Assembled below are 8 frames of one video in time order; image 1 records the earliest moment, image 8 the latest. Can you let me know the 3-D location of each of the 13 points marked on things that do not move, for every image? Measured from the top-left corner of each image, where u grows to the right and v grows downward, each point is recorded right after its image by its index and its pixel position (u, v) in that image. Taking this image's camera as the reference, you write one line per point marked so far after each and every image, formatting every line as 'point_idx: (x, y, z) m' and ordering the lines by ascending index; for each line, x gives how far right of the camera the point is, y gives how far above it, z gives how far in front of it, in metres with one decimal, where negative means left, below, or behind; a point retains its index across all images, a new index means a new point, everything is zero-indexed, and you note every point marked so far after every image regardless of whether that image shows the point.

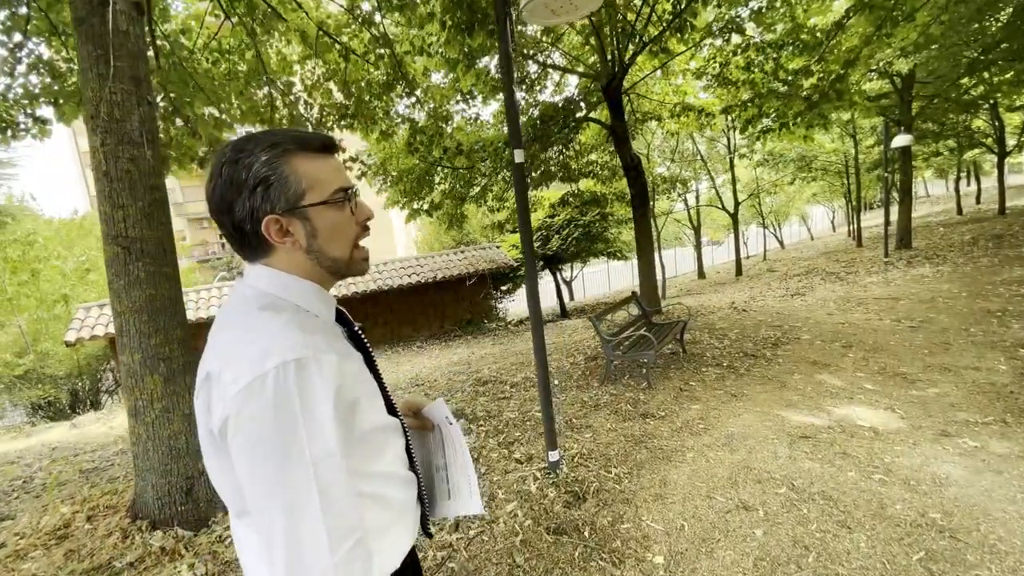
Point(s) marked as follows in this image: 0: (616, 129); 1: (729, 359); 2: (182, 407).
0: (+1.7, +2.6, +8.5) m
1: (+2.4, -0.8, +5.8) m
2: (-1.7, -0.6, +2.7) m
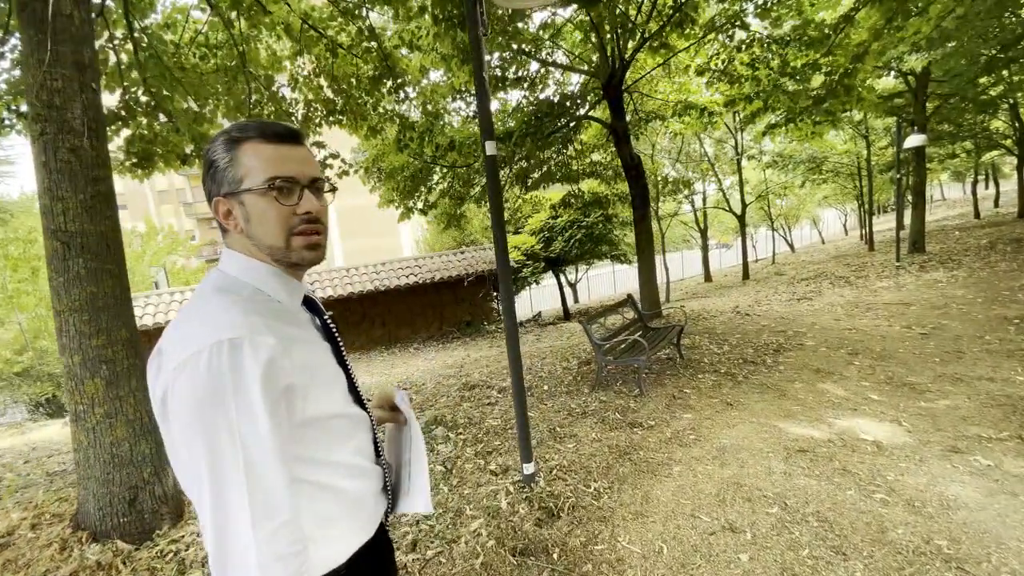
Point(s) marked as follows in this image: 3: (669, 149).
0: (+1.7, +2.6, +8.3) m
1: (+2.3, -0.8, +5.5) m
2: (-1.9, -0.6, +2.5) m
3: (+4.4, +3.8, +14.0) m
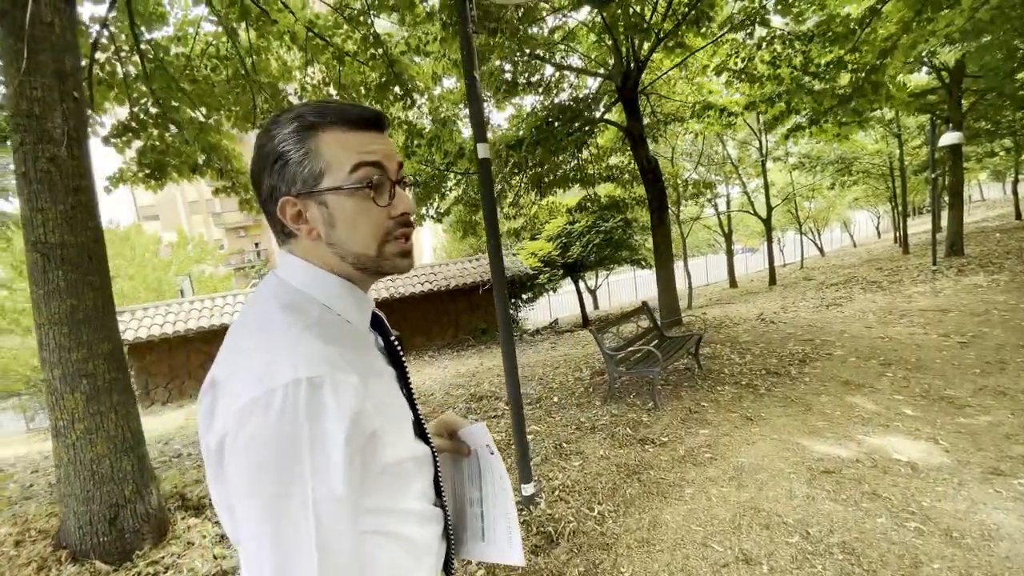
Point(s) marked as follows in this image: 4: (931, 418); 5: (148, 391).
0: (+1.9, +2.5, +8.1) m
1: (+2.4, -0.9, +5.2) m
2: (-1.9, -0.7, +2.4) m
3: (+4.9, +3.6, +13.7) m
4: (+3.3, -1.0, +4.0) m
5: (-6.8, -1.9, +9.6) m
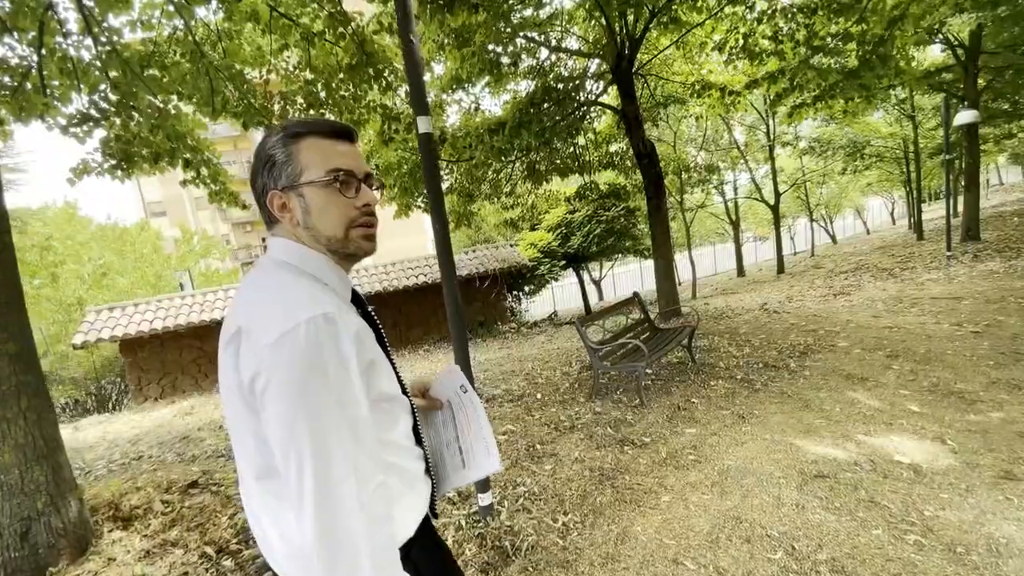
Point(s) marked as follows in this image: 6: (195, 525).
0: (+1.7, +2.6, +7.7) m
1: (+2.2, -0.8, +4.9) m
2: (-2.2, -0.6, +2.2) m
3: (+4.8, +3.9, +13.3) m
4: (+3.1, -0.9, +3.7) m
5: (-6.9, -1.8, +9.5) m
6: (-1.6, -1.2, +2.6) m
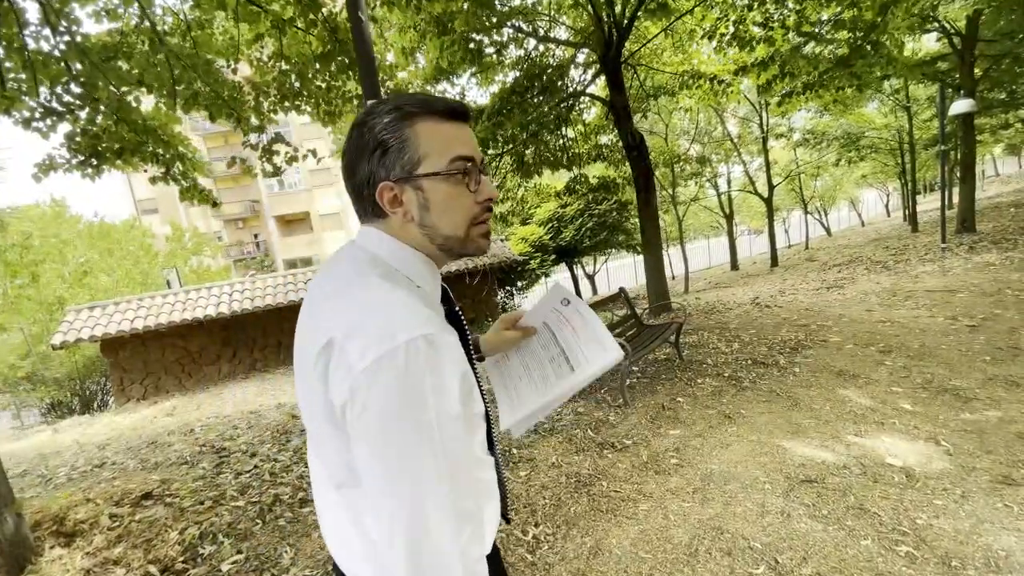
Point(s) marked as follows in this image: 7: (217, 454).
0: (+1.5, +2.7, +7.6) m
1: (+2.1, -0.8, +4.8) m
2: (-2.3, -0.7, +2.1) m
3: (+4.6, +4.0, +13.1) m
4: (+2.9, -0.9, +3.6) m
5: (-7.1, -1.8, +9.3) m
6: (-1.8, -1.2, +2.5) m
7: (-2.2, -1.2, +3.7) m
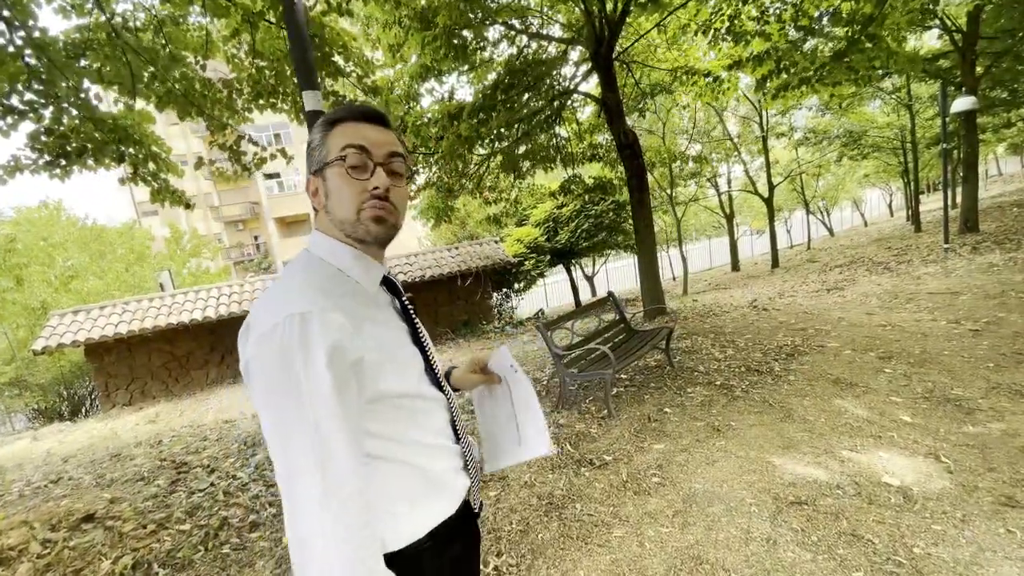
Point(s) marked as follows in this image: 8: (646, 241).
0: (+1.4, +2.7, +7.4) m
1: (+1.9, -0.8, +4.6) m
2: (-2.5, -0.7, +1.9) m
3: (+4.4, +4.0, +12.9) m
4: (+2.8, -0.9, +3.4) m
5: (-7.2, -1.9, +9.2) m
6: (-2.0, -1.3, +2.3) m
7: (-2.3, -1.3, +3.6) m
8: (+2.0, +0.7, +7.6) m
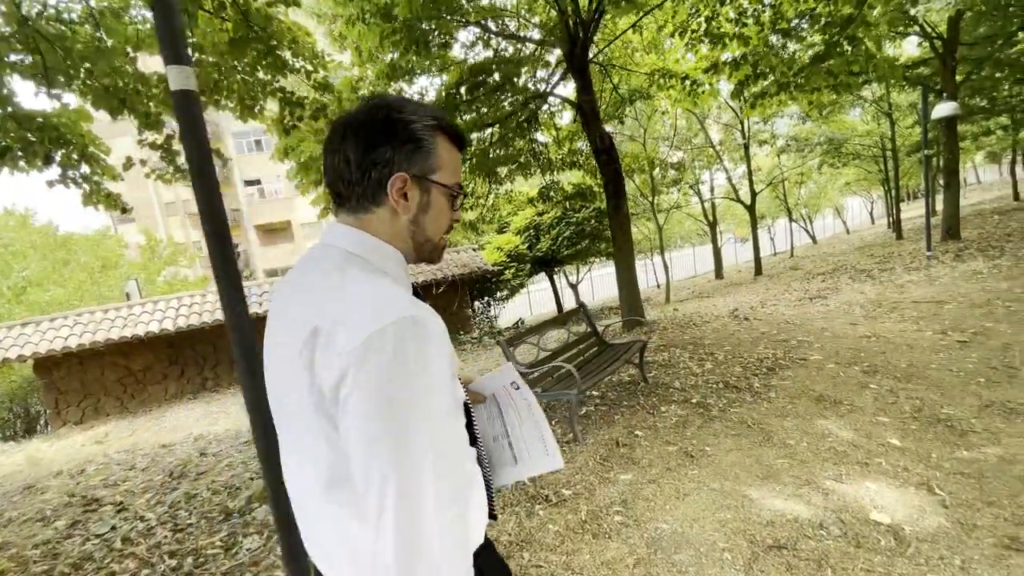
0: (+1.0, +2.5, +7.1) m
1: (+1.6, -0.9, +4.3) m
2: (-2.8, -0.8, +1.5) m
3: (+3.9, +3.8, +12.7) m
4: (+2.5, -1.0, +3.1) m
5: (-7.7, -2.1, +8.6) m
6: (-2.2, -1.3, +1.9) m
7: (-2.6, -1.3, +3.1) m
8: (+1.6, +0.6, +7.3) m
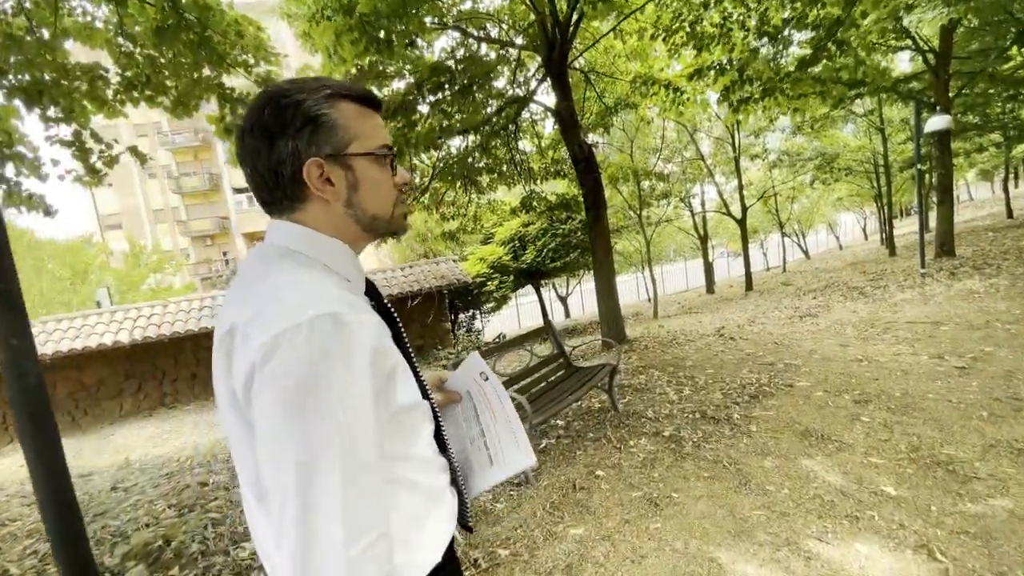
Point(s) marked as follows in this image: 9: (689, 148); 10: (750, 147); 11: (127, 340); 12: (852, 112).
0: (+0.6, +2.3, +6.7) m
1: (+1.2, -1.0, +3.9) m
2: (-3.1, -0.8, +1.0) m
3: (+3.5, +3.4, +12.4) m
4: (+2.1, -1.1, +2.7) m
5: (-8.1, -2.2, +8.1) m
6: (-2.6, -1.4, +1.4) m
7: (-3.0, -1.4, +2.7) m
8: (+1.2, +0.4, +6.9) m
9: (+4.8, +3.8, +13.9) m
10: (+6.5, +3.9, +14.0) m
11: (-6.2, -0.8, +8.3) m
12: (+8.0, +4.1, +12.0) m
